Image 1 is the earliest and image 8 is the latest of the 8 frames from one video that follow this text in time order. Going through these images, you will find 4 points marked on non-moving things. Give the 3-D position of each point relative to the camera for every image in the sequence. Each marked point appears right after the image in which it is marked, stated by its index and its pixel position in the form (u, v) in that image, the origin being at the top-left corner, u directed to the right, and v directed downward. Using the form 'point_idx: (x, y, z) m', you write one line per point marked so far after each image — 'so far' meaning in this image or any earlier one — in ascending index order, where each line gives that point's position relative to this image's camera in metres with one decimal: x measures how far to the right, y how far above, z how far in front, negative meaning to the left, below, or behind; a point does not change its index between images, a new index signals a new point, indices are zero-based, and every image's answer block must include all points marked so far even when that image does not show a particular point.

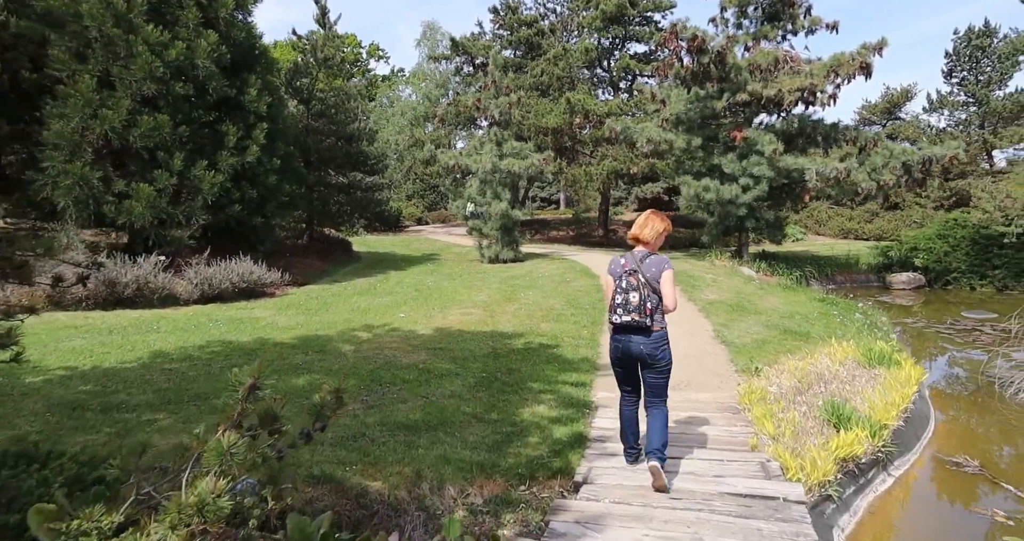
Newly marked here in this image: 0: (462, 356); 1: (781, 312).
0: (-0.6, -1.1, +7.9) m
1: (+4.9, -0.8, +11.6) m
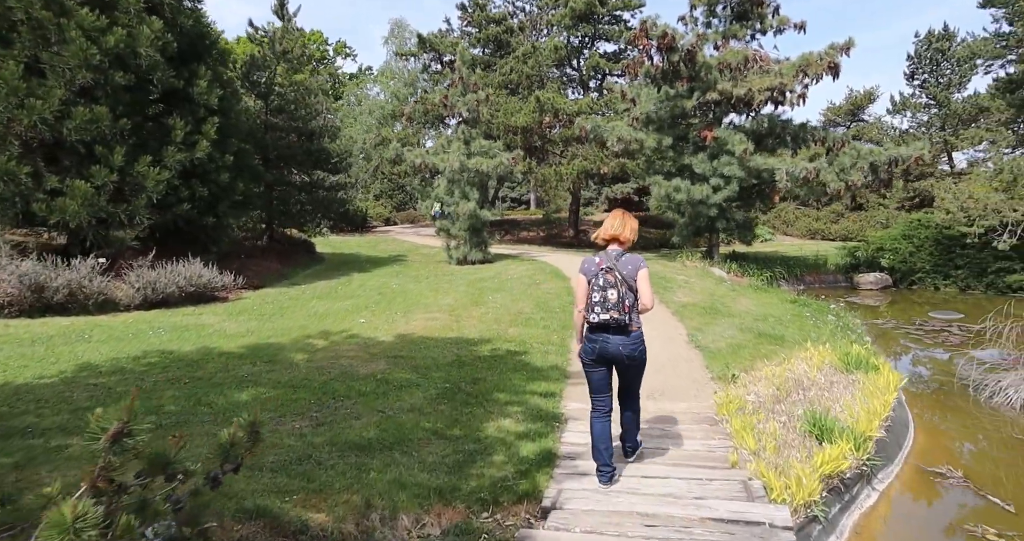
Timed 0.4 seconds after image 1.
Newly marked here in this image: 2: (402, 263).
0: (-1.0, -1.1, +7.4) m
1: (+4.3, -0.8, +11.4) m
2: (-3.3, +0.2, +19.3) m
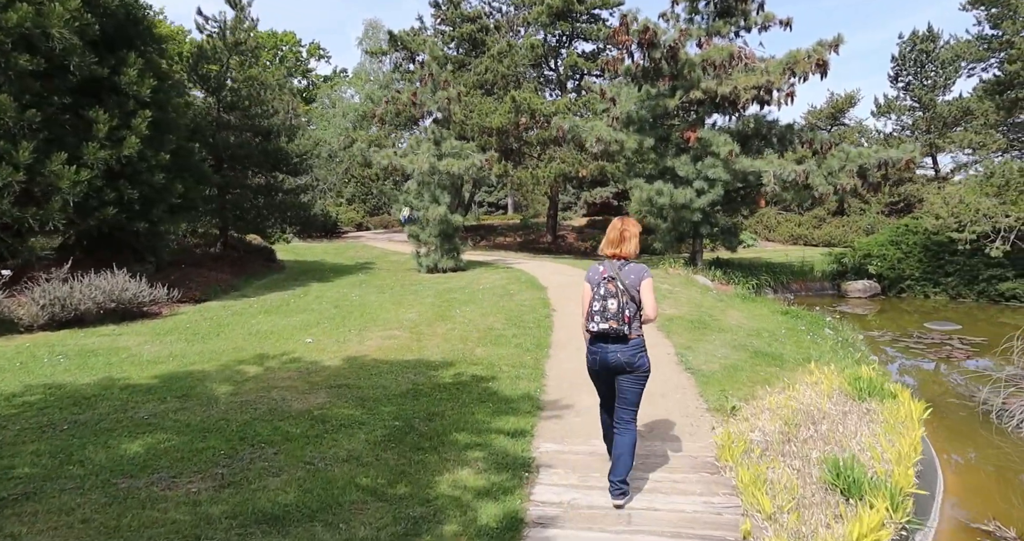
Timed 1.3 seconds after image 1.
0: (-1.4, -1.2, +6.3) m
1: (+3.8, -1.0, +10.5) m
2: (-4.0, 0.0, +18.1) m
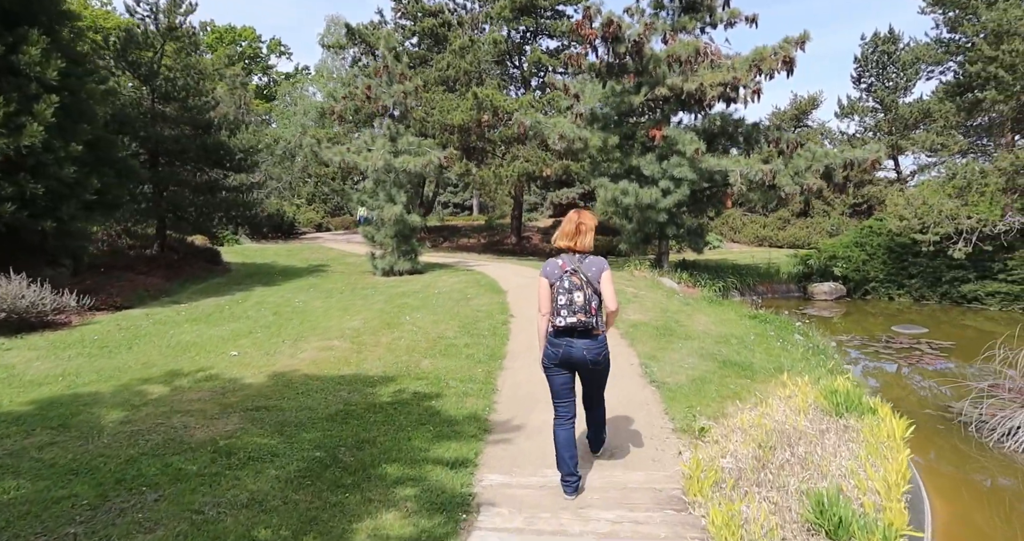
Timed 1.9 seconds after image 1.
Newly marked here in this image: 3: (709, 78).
0: (-1.9, -1.3, +5.5) m
1: (+3.1, -1.0, +9.9) m
2: (-5.1, -0.1, +17.2) m
3: (+4.9, +4.8, +15.9) m
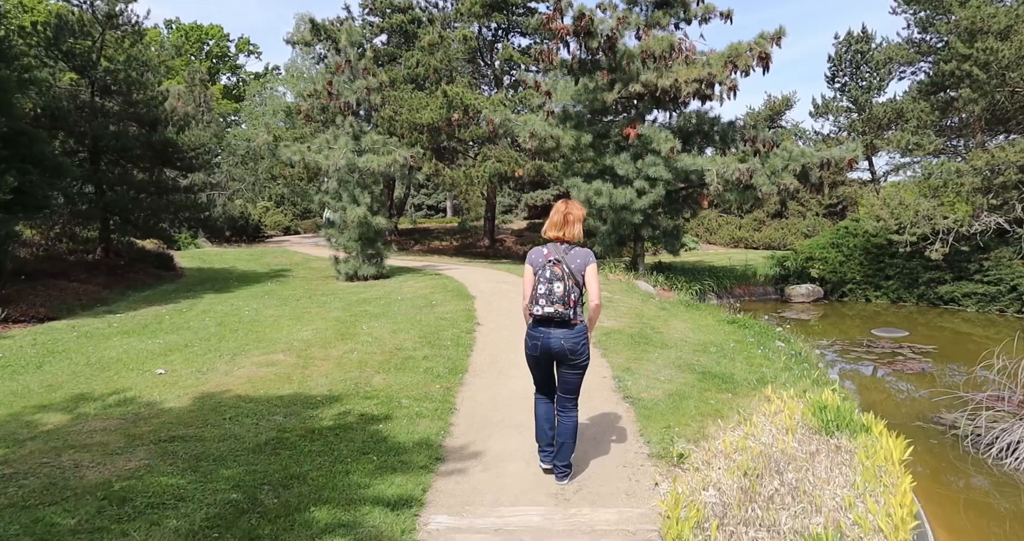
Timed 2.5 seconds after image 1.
0: (-2.2, -1.3, +4.8) m
1: (+2.6, -1.1, +9.3) m
2: (-5.9, -0.2, +16.3) m
3: (+4.1, +4.7, +15.4) m
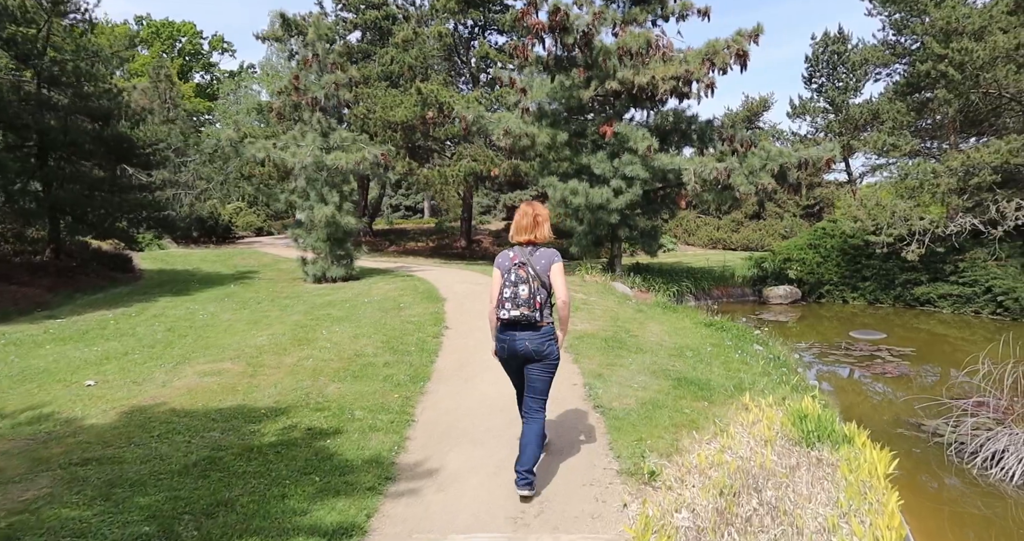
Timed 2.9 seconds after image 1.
0: (-2.5, -1.4, +4.3) m
1: (+2.2, -1.1, +9.0) m
2: (-6.5, -0.3, +15.7) m
3: (+3.5, +4.7, +15.1) m
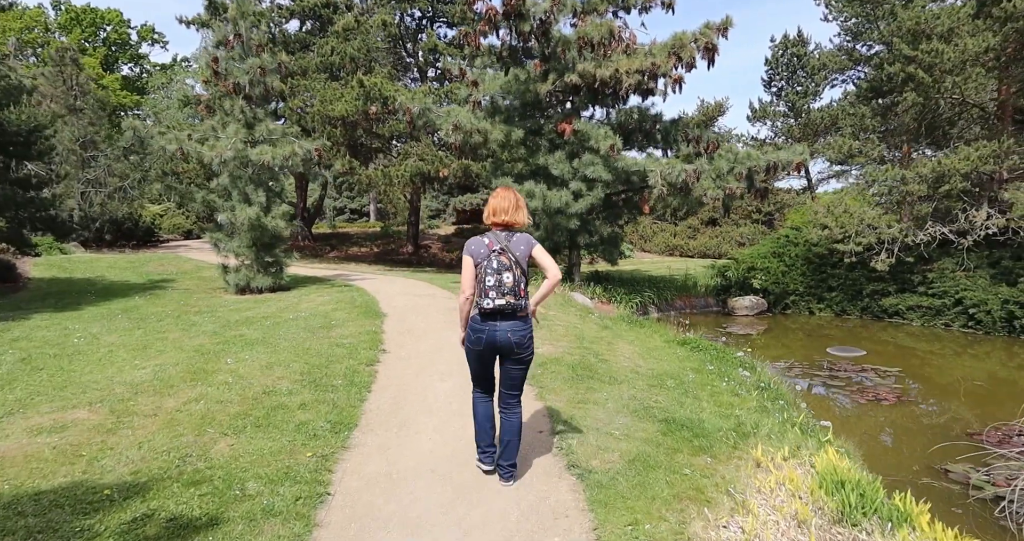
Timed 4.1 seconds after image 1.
0: (-2.7, -1.5, +2.6) m
1: (+1.6, -1.3, +7.7) m
2: (-7.6, -0.5, +13.7) m
3: (+2.4, +4.5, +13.9) m
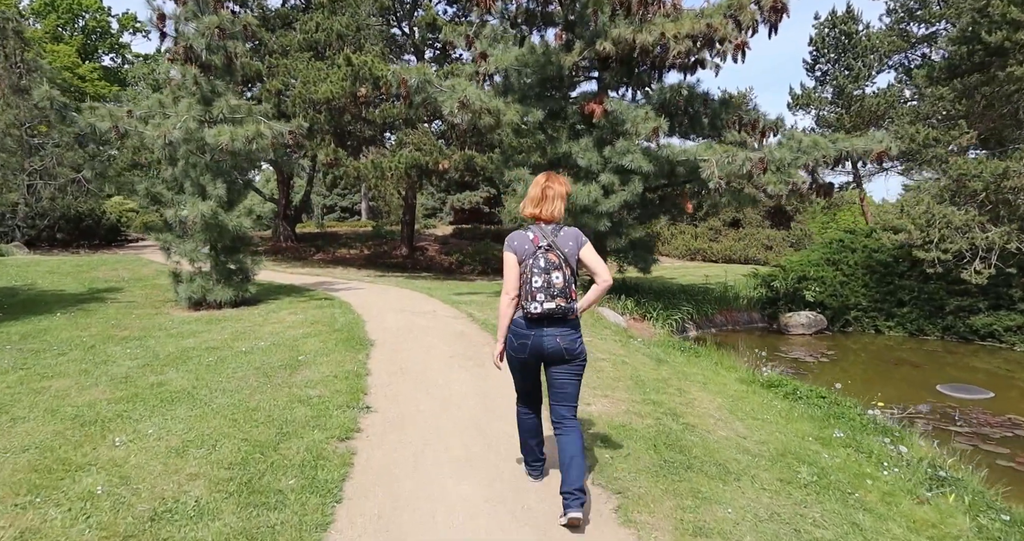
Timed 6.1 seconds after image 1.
0: (-2.3, -1.7, -0.1) m
1: (+1.9, -1.5, +5.0) m
2: (-7.3, -0.6, +11.0) m
3: (+2.8, +4.2, +11.3) m
